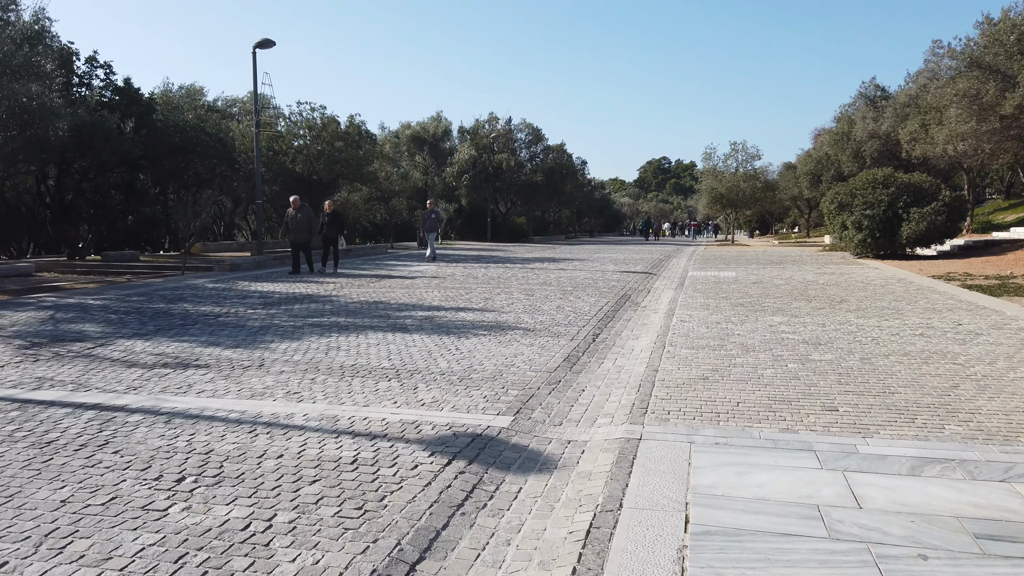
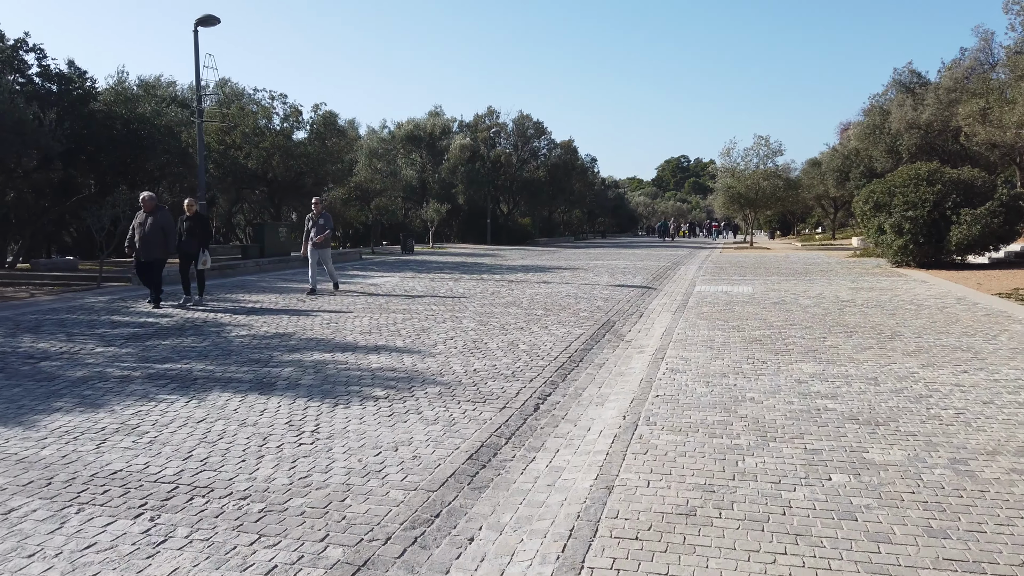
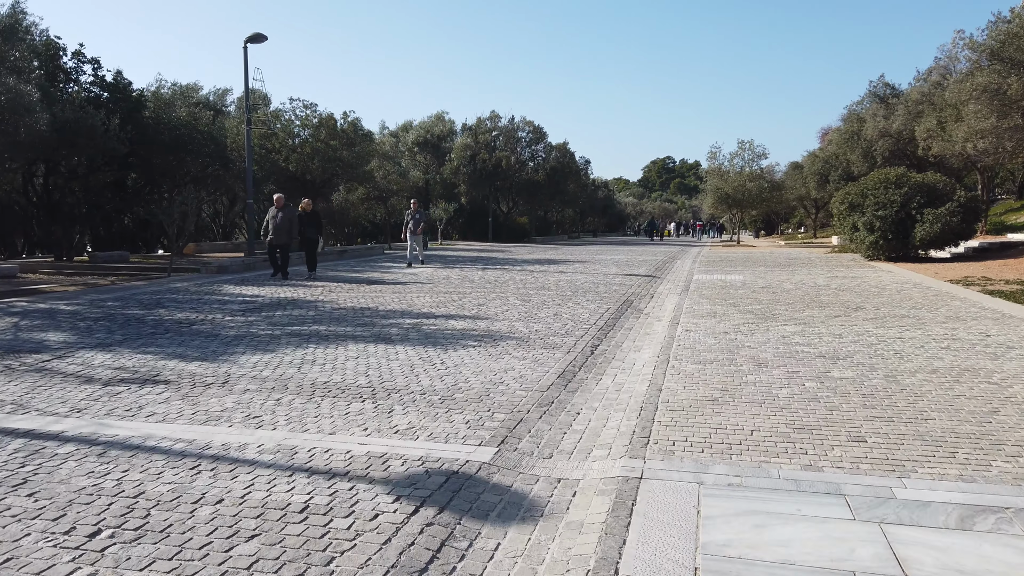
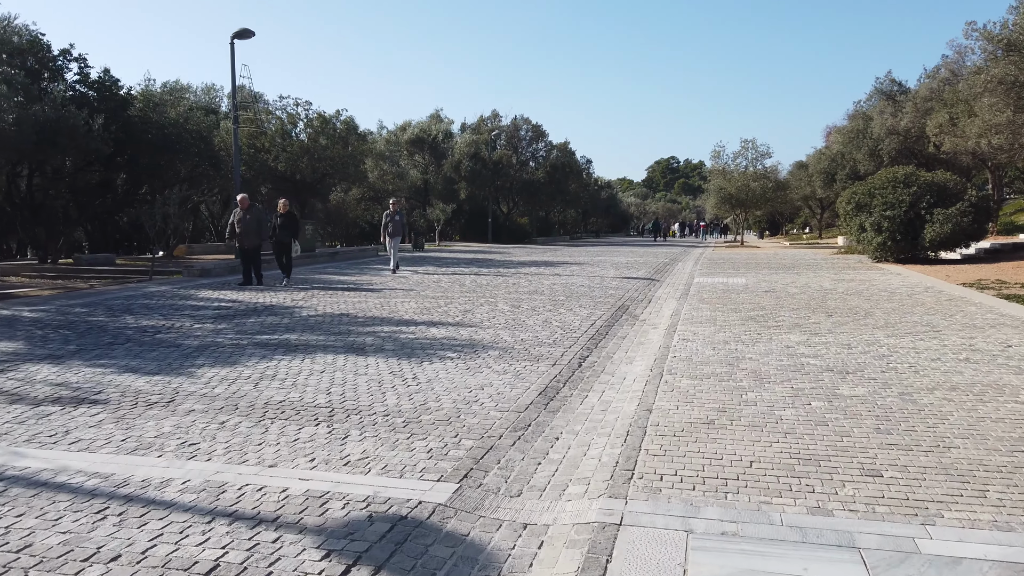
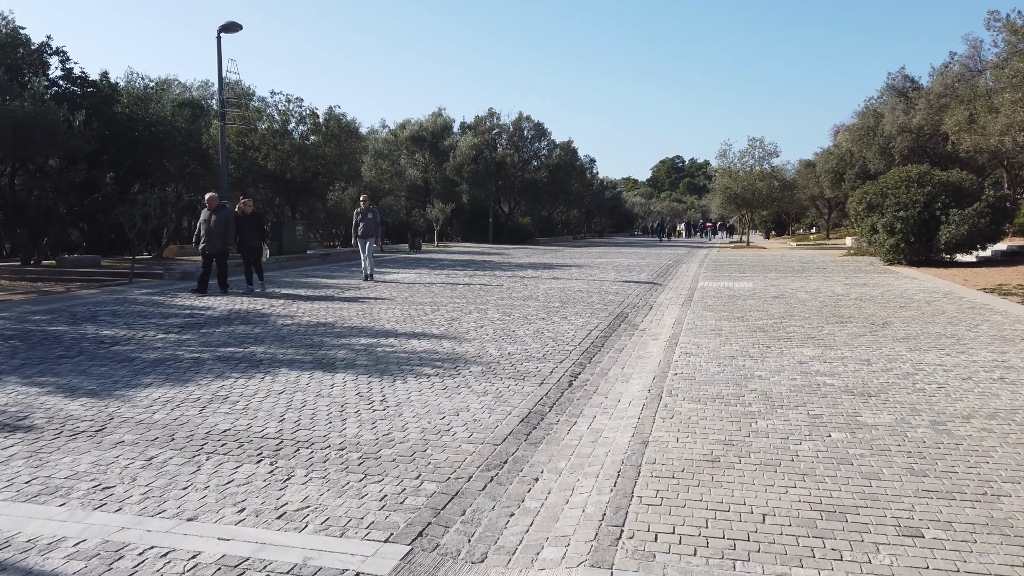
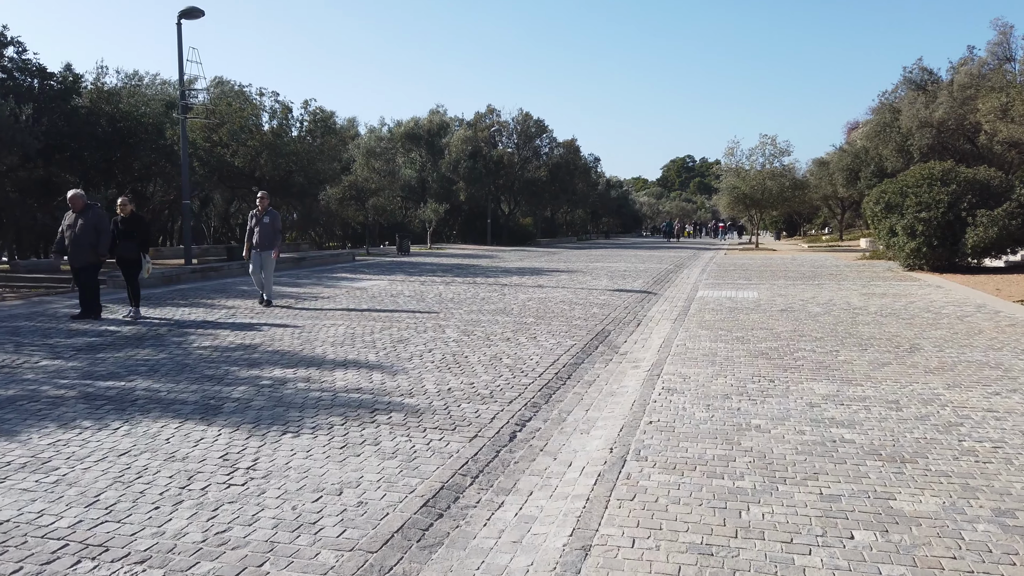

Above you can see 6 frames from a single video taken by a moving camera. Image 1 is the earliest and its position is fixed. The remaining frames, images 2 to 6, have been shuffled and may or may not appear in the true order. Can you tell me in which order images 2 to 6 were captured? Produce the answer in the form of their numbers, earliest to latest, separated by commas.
3, 4, 5, 2, 6
